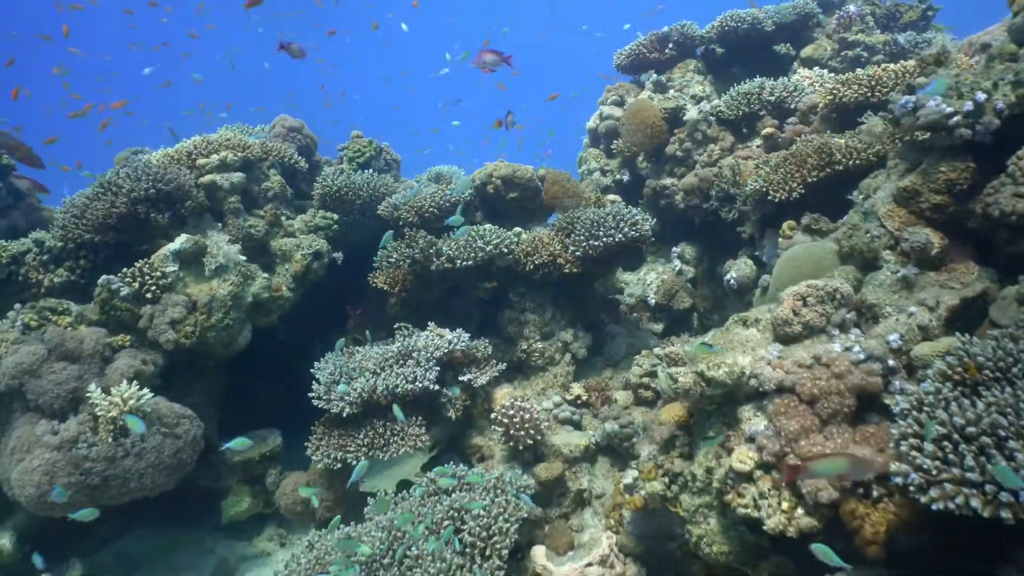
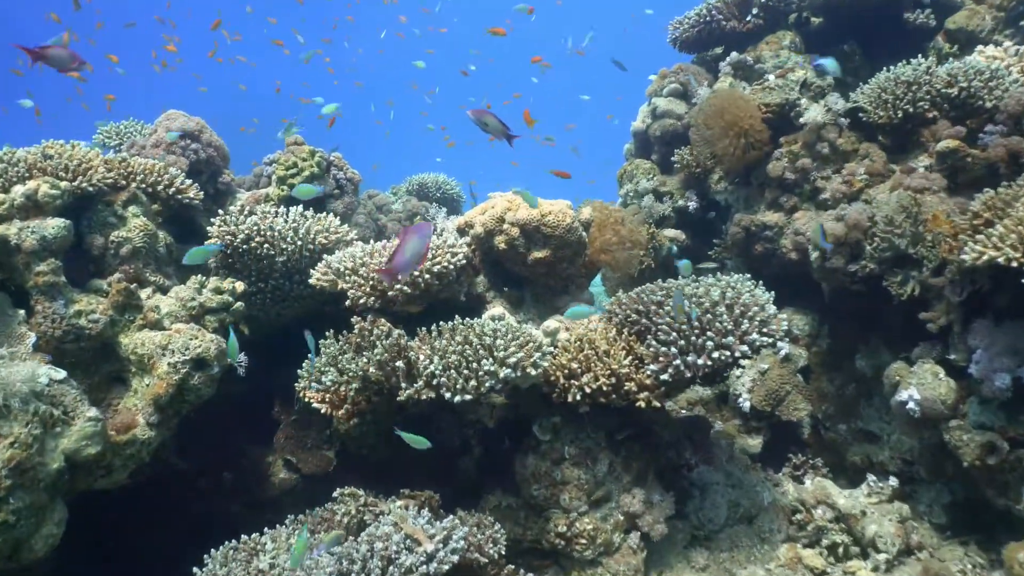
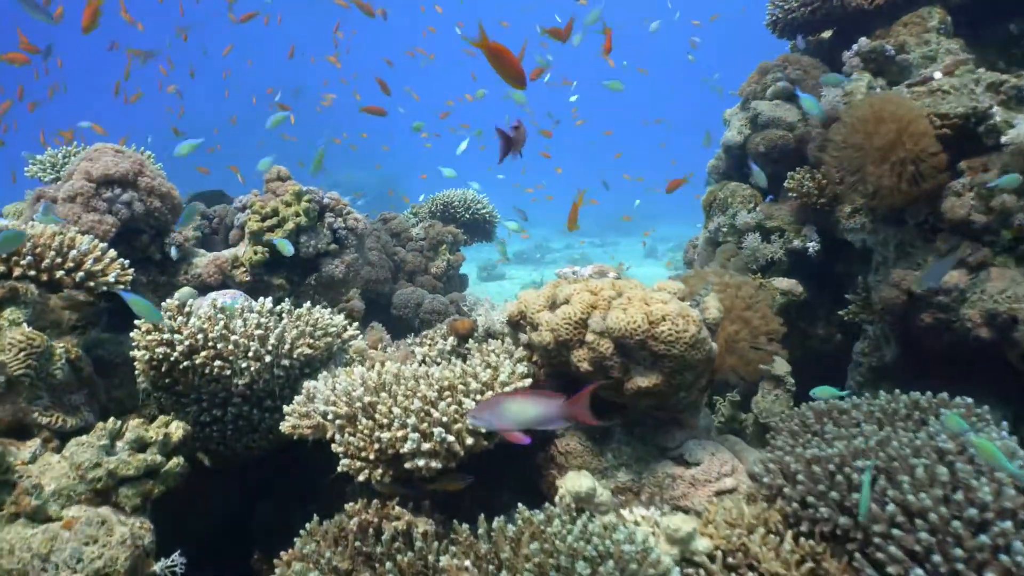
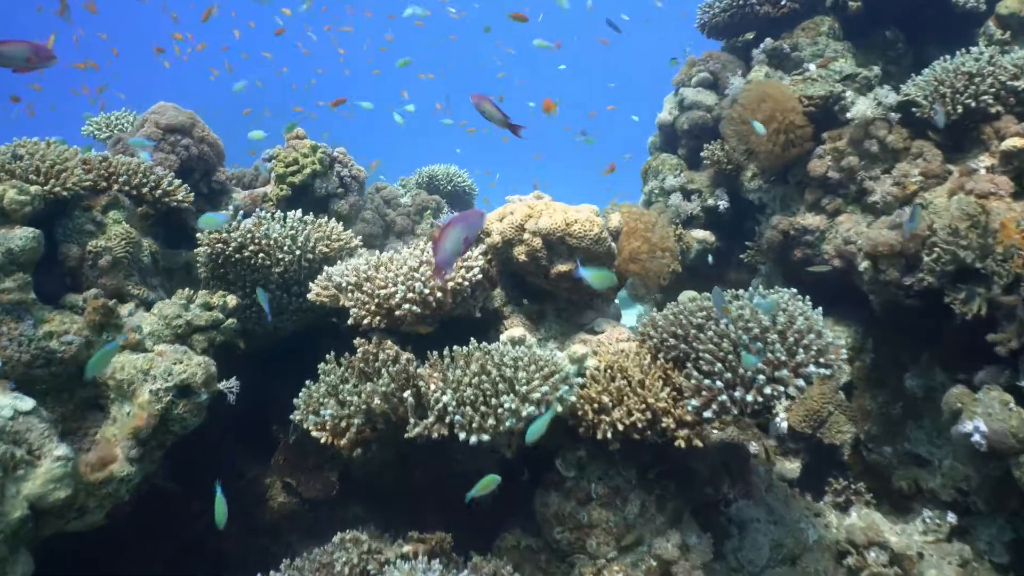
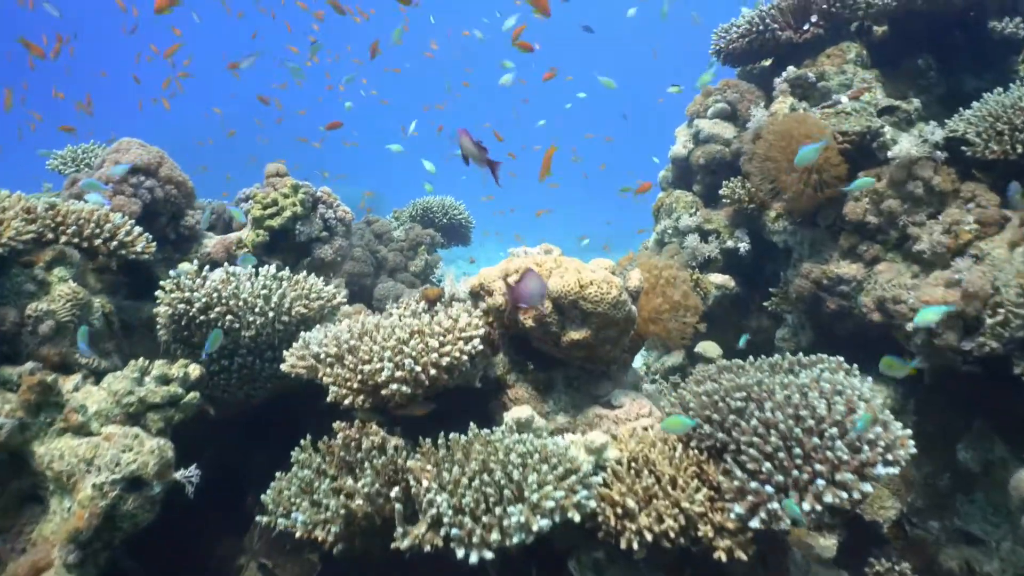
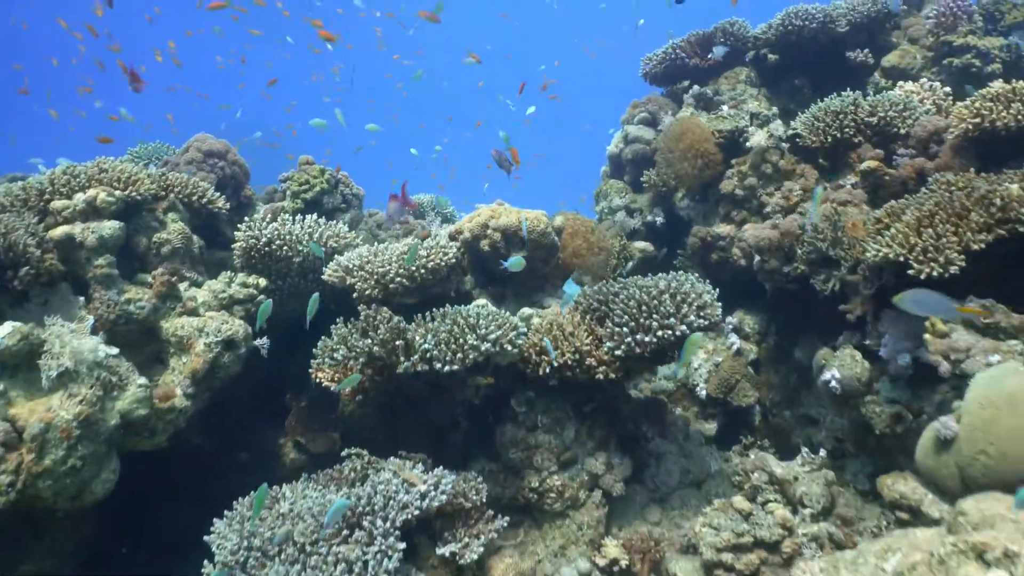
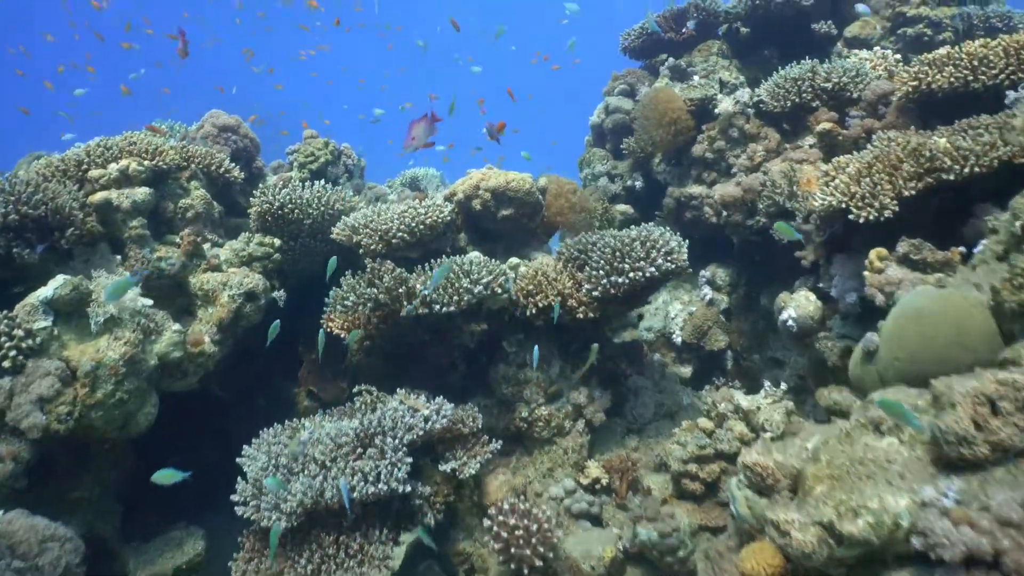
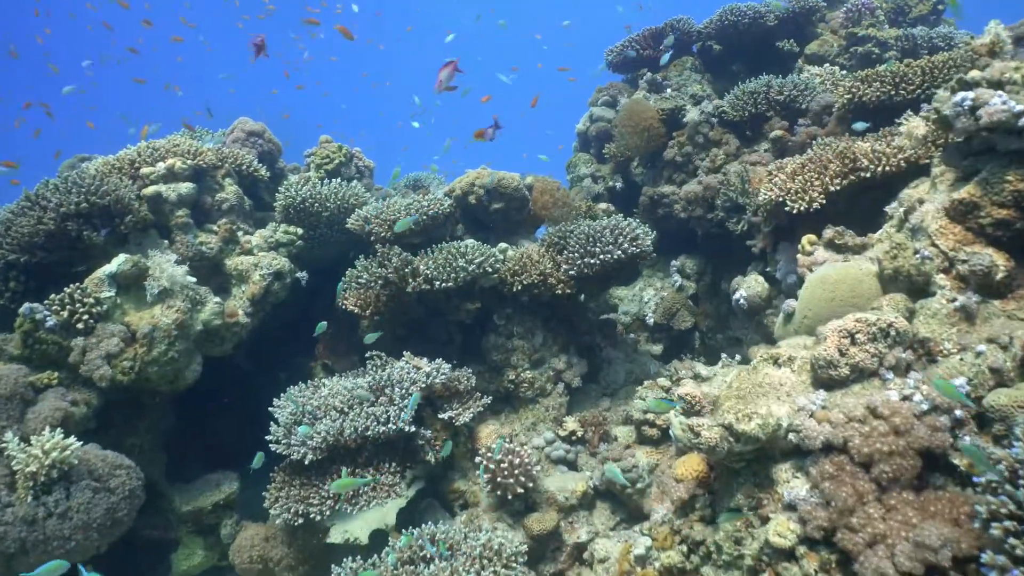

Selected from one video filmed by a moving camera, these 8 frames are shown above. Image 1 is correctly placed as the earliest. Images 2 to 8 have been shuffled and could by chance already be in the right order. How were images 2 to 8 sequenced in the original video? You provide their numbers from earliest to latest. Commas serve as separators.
8, 7, 6, 2, 4, 5, 3
